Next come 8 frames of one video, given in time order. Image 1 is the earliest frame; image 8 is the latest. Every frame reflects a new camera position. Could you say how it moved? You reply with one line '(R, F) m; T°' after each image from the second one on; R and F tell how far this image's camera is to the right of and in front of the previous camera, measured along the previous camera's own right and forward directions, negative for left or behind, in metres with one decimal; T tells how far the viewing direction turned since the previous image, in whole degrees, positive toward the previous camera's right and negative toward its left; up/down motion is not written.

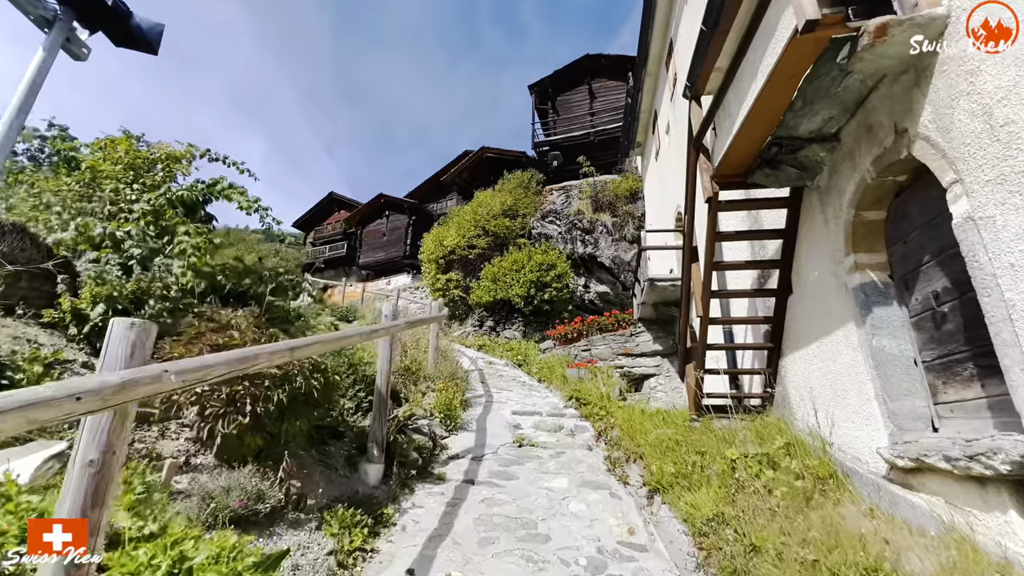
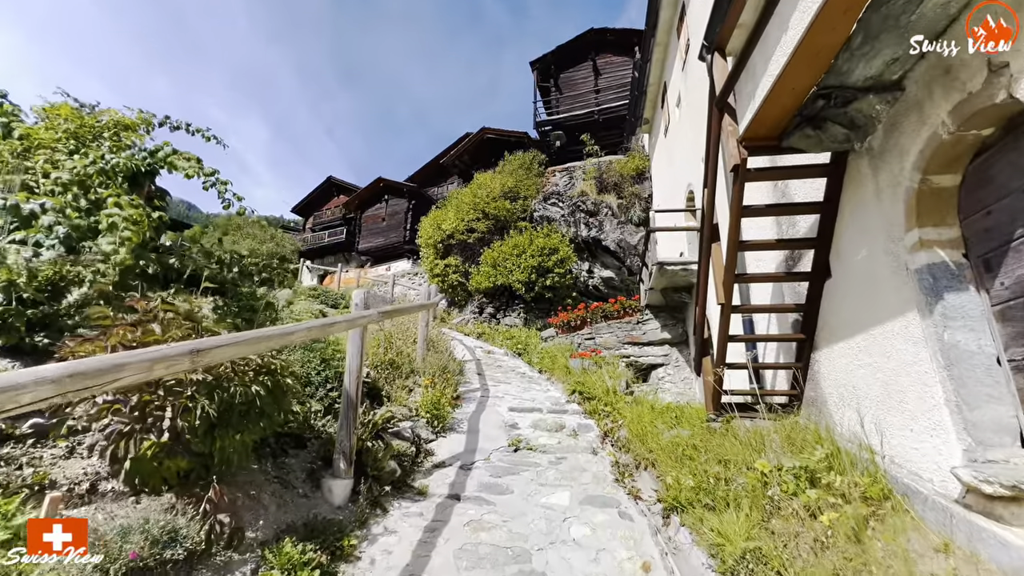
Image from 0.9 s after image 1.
(+0.1, +0.5) m; 0°
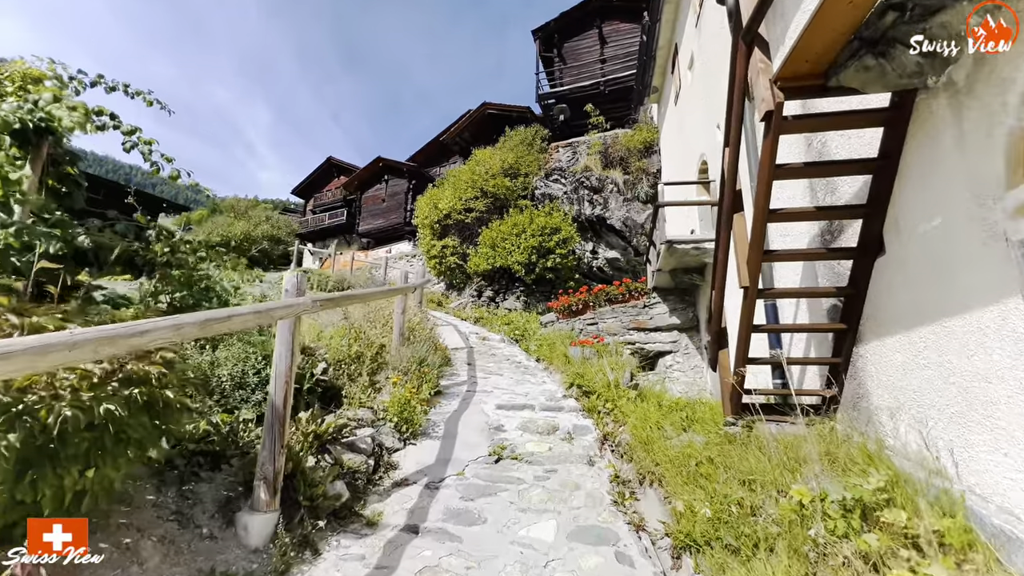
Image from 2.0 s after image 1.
(+0.2, +0.6) m; -1°
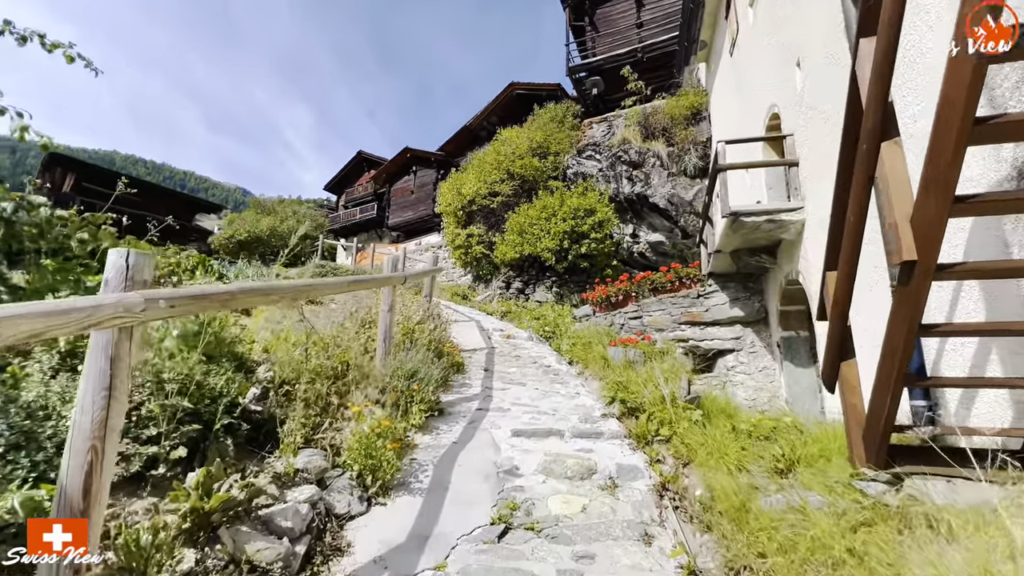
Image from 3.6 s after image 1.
(+0.1, +1.0) m; -5°
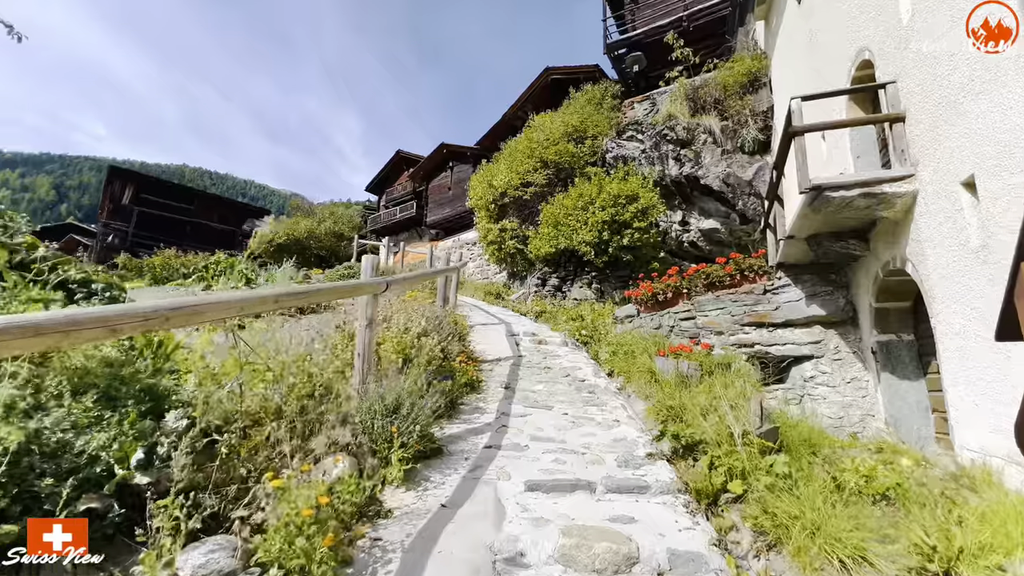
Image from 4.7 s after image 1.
(+0.2, +0.7) m; -6°
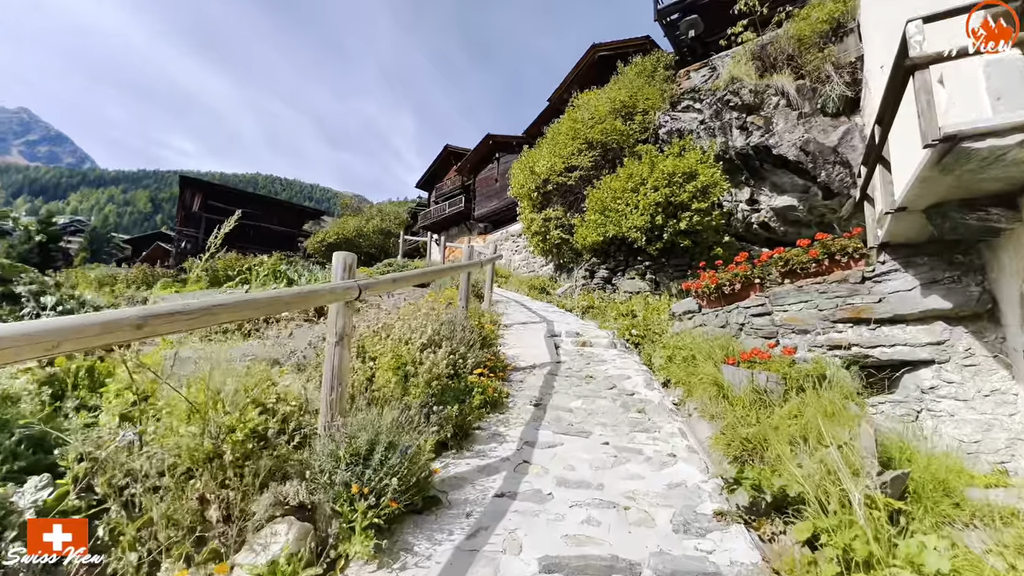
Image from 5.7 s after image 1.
(+0.2, +0.6) m; -7°
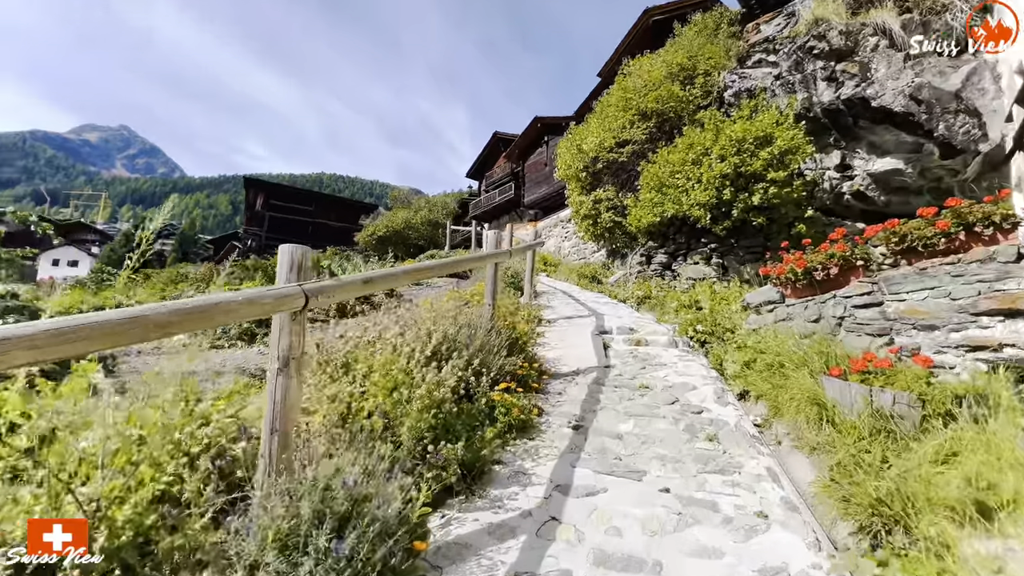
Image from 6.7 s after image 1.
(+0.1, +0.6) m; -7°
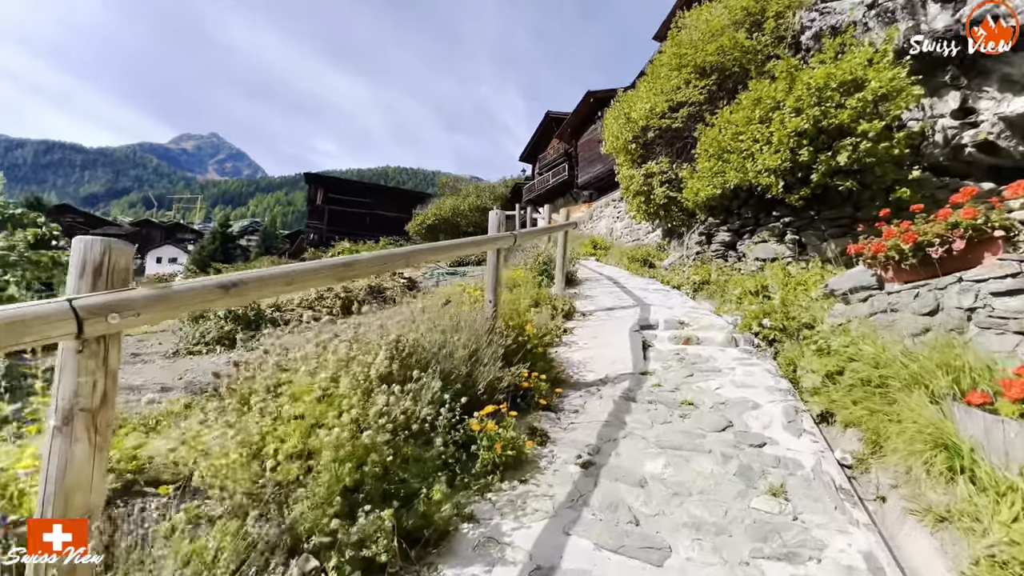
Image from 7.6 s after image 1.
(+0.3, +0.6) m; -8°
